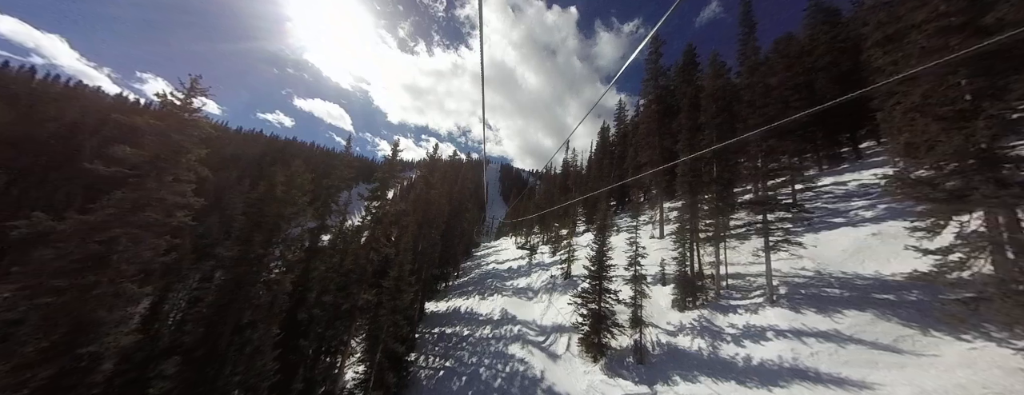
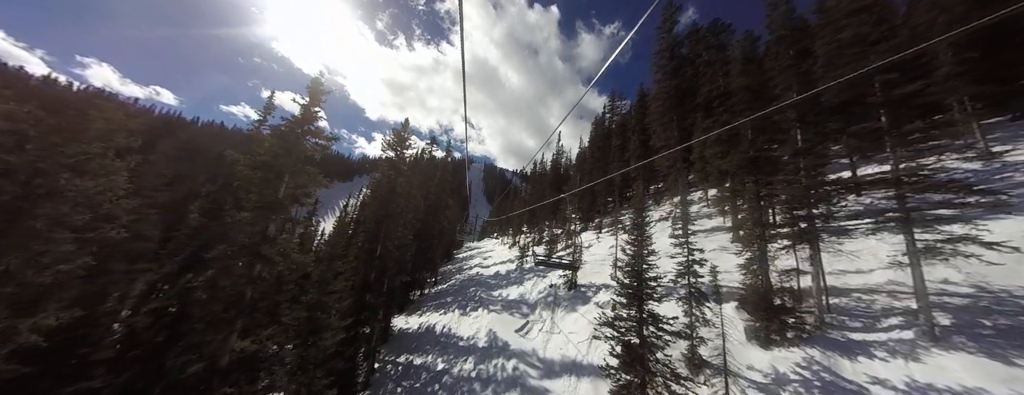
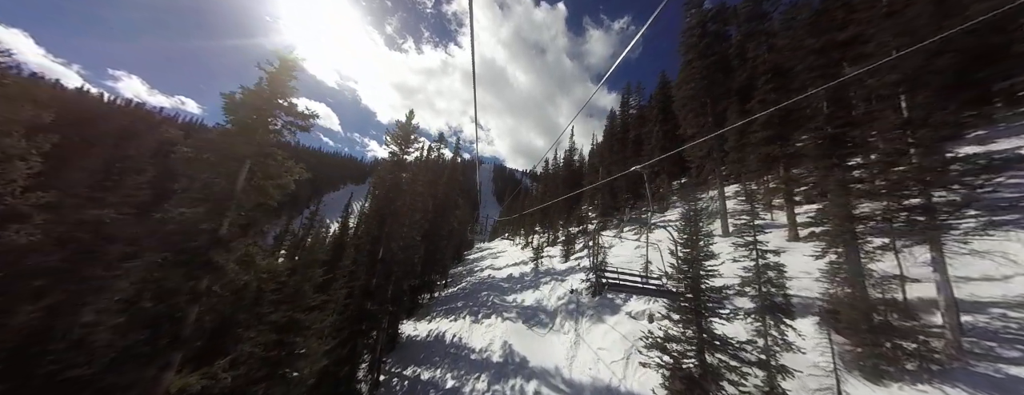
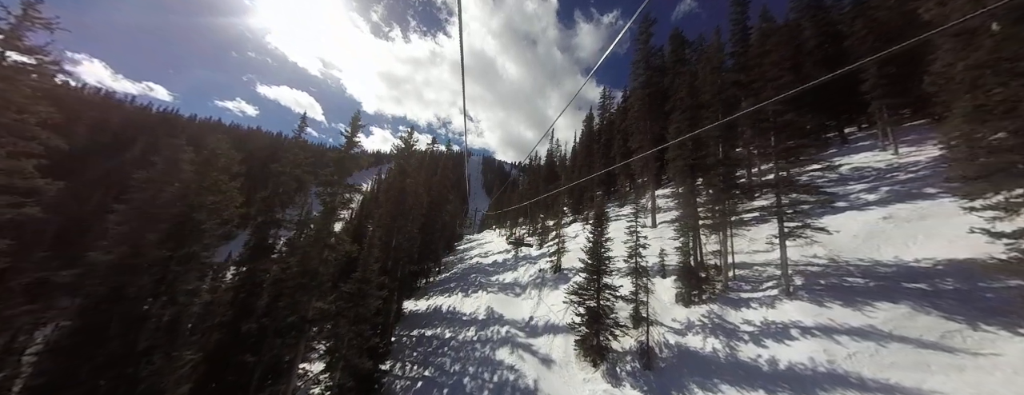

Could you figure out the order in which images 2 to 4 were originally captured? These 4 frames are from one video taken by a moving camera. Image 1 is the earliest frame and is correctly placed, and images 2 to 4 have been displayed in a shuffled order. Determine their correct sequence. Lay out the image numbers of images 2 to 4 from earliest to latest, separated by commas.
4, 2, 3
